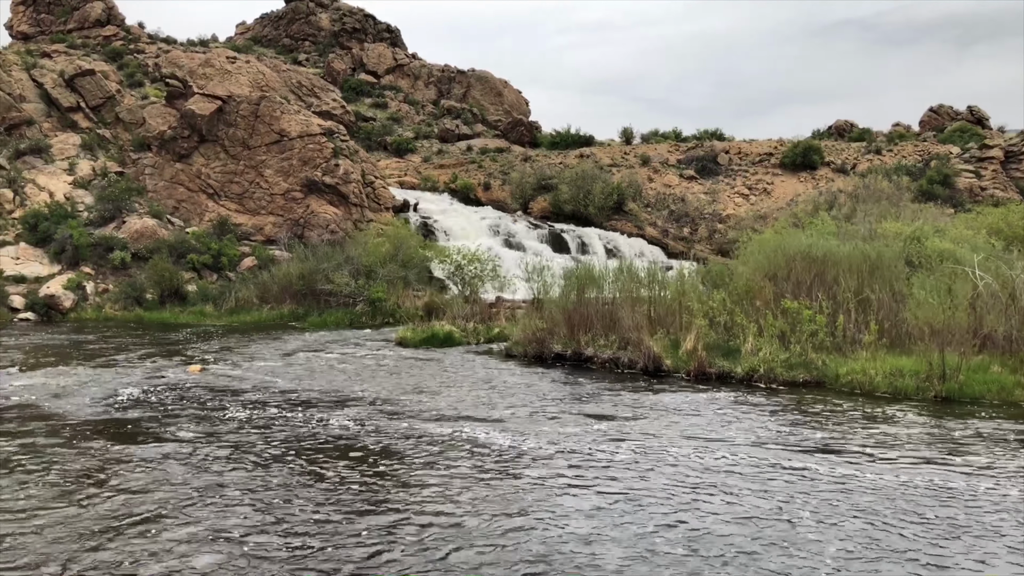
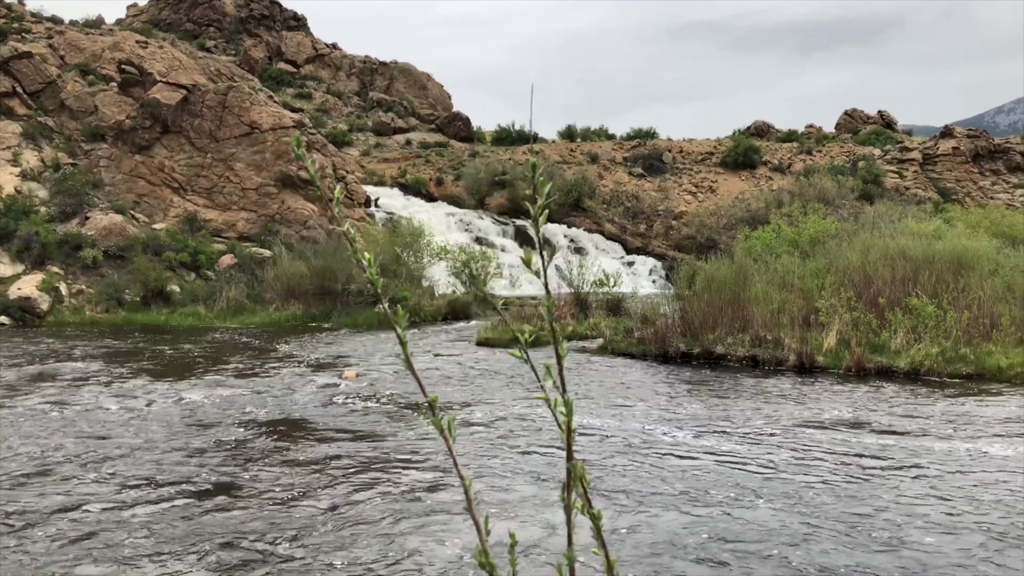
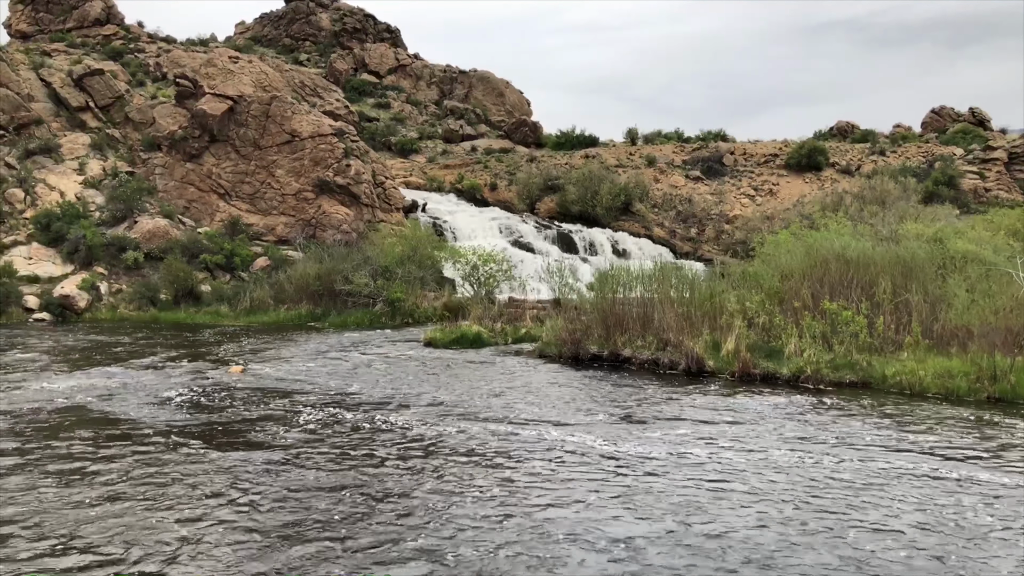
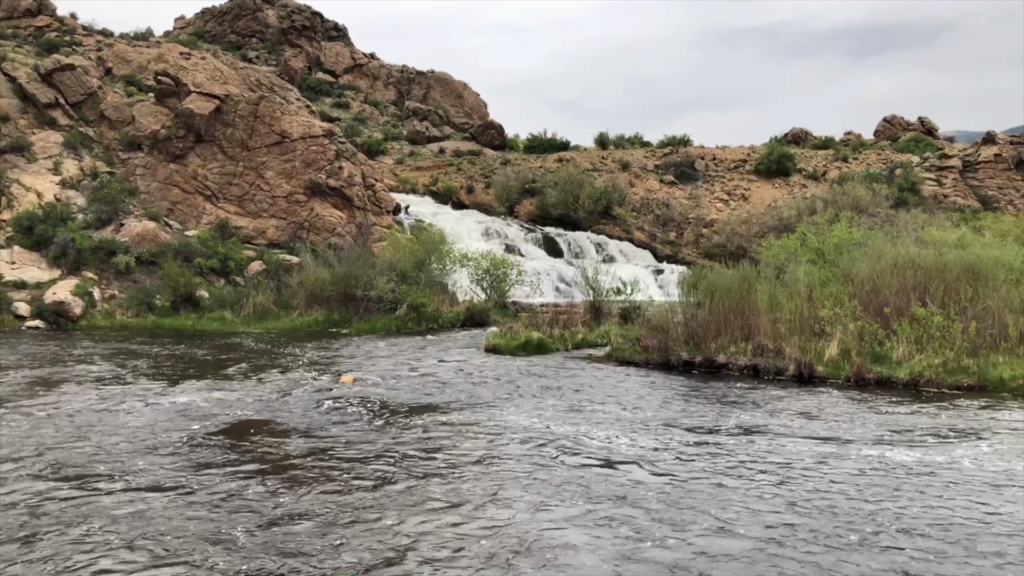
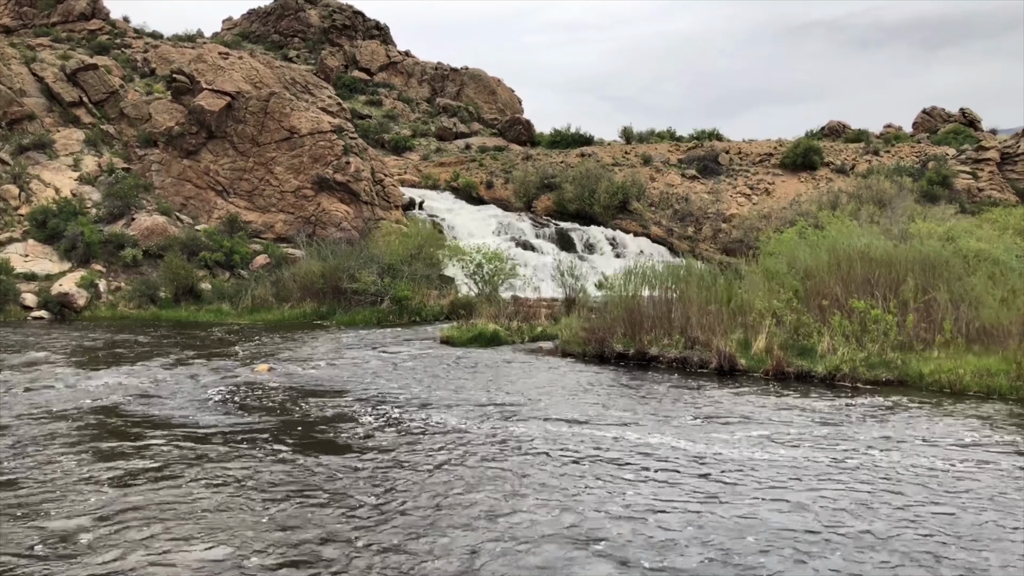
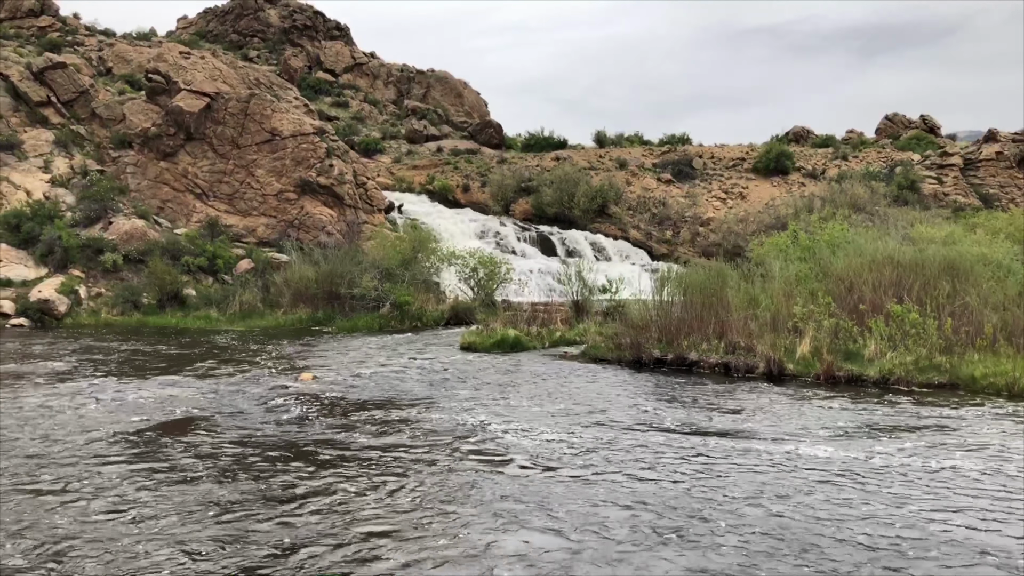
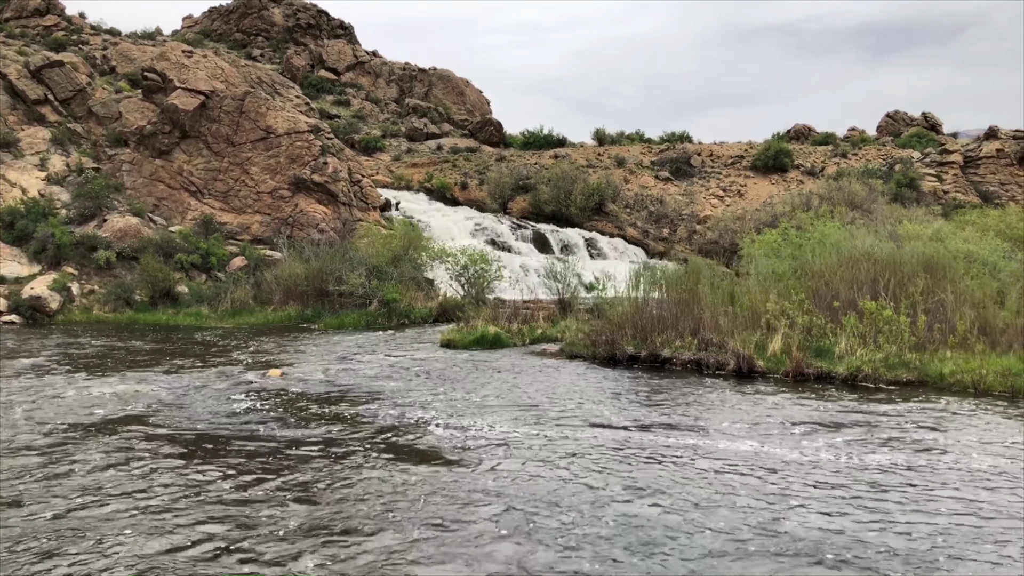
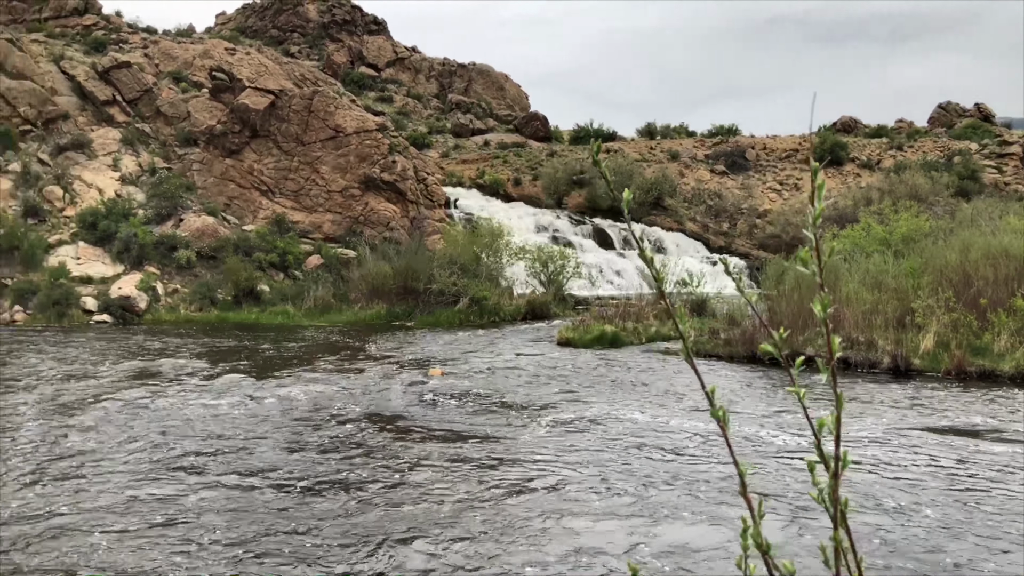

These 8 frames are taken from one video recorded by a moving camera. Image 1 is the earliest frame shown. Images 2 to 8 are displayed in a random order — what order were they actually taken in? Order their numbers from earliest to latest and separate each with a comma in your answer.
3, 5, 7, 6, 4, 2, 8
